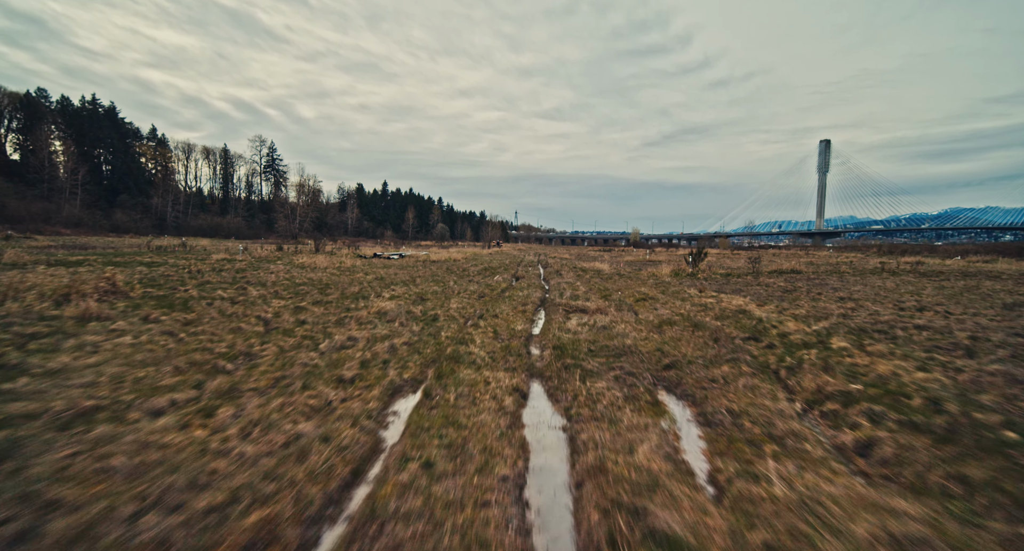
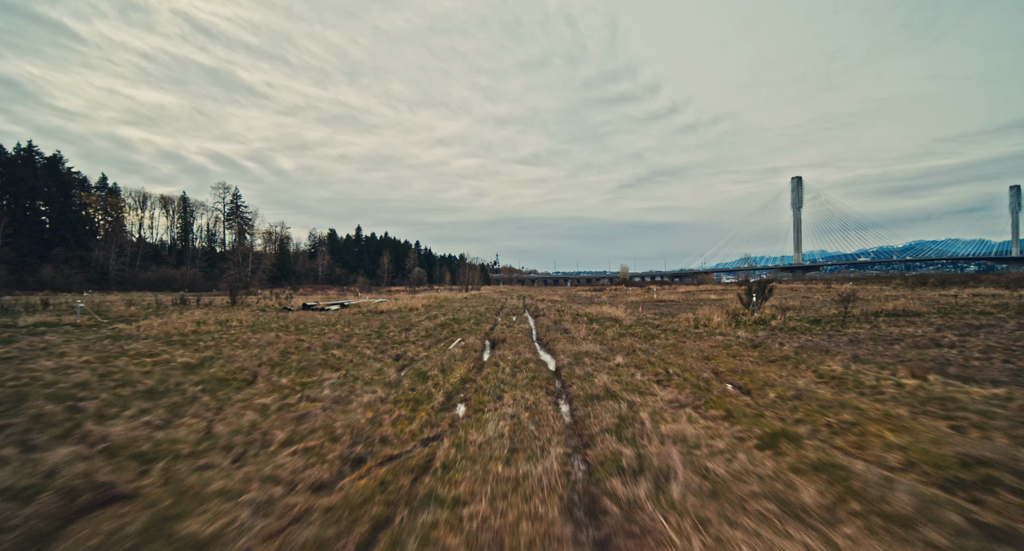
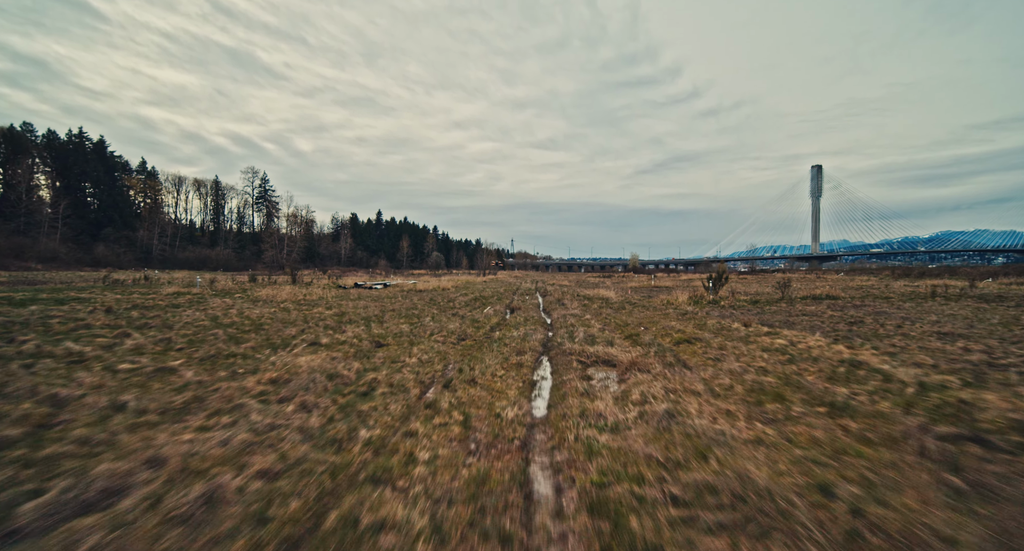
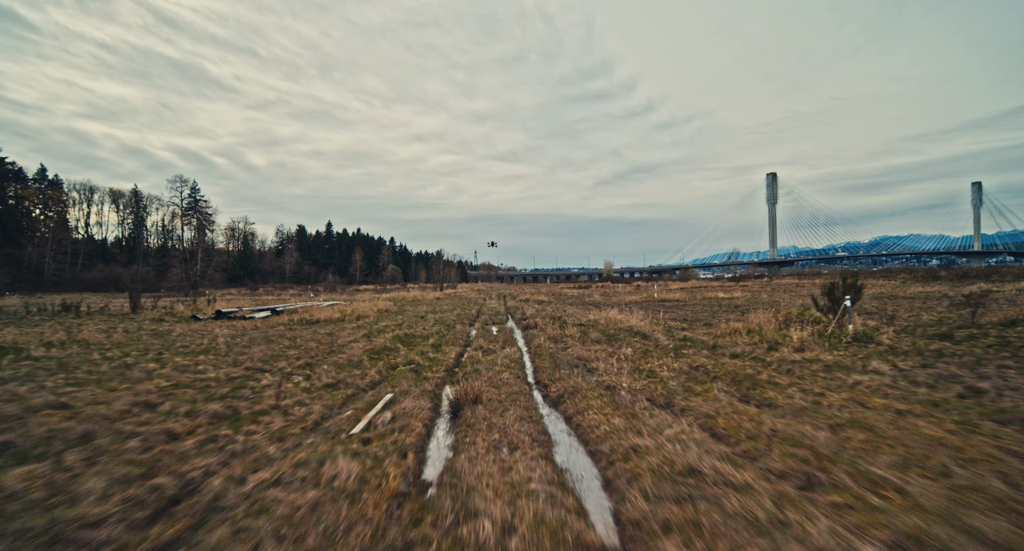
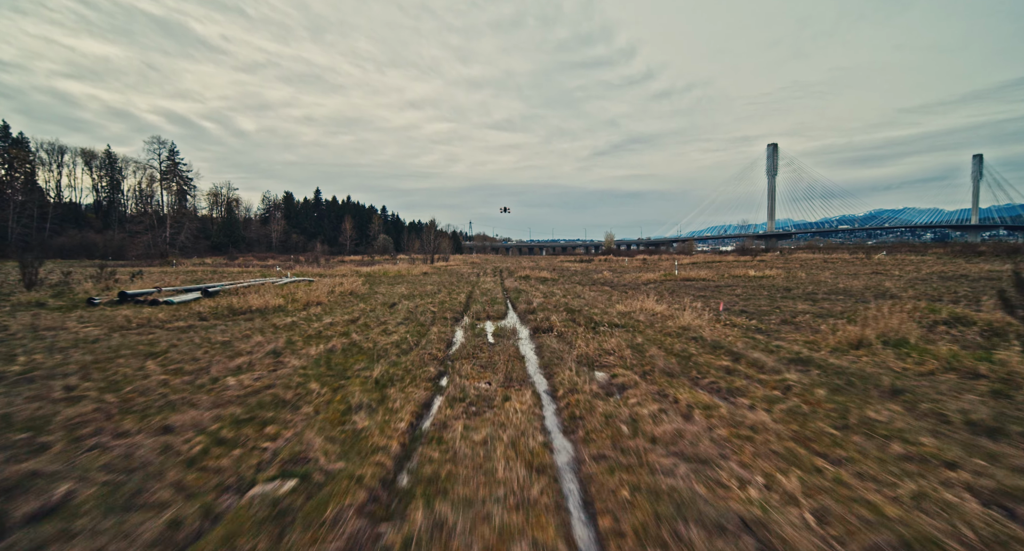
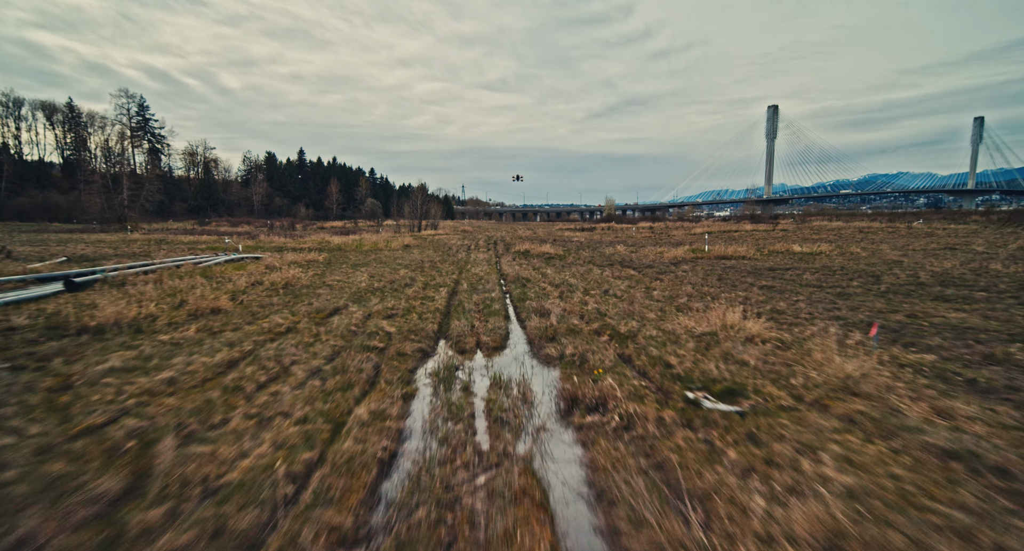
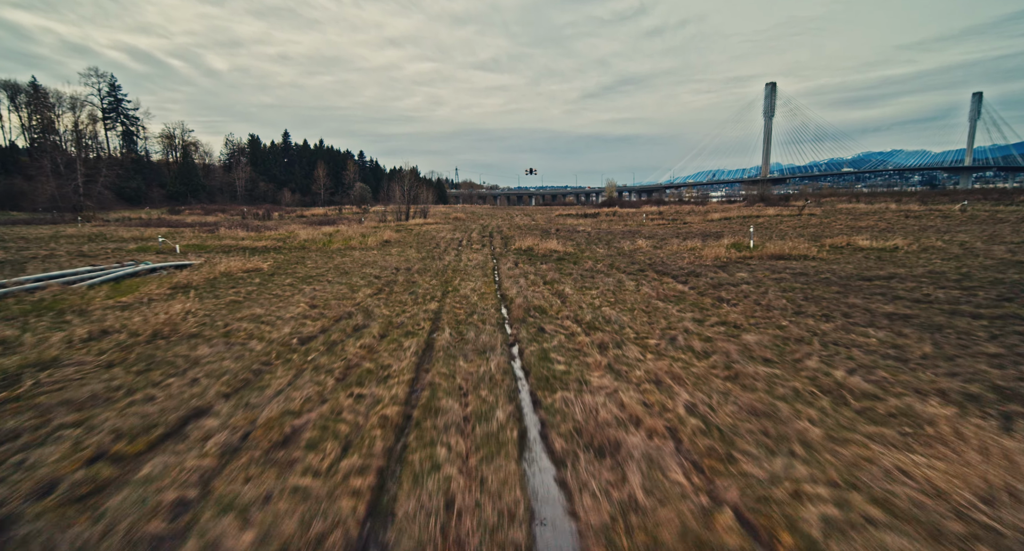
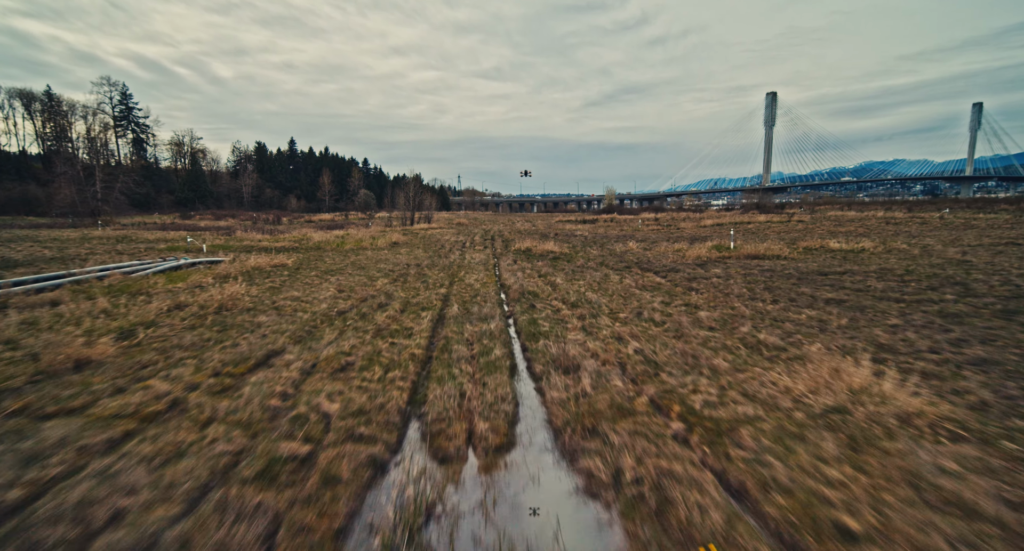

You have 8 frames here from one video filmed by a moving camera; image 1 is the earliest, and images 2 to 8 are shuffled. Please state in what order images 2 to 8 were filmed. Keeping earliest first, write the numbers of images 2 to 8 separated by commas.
3, 2, 4, 5, 6, 8, 7
